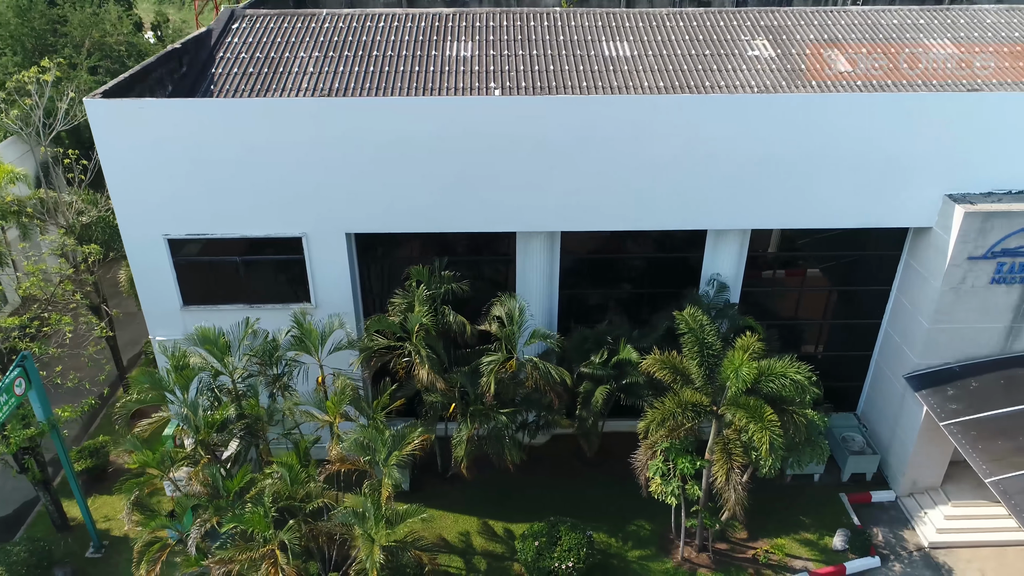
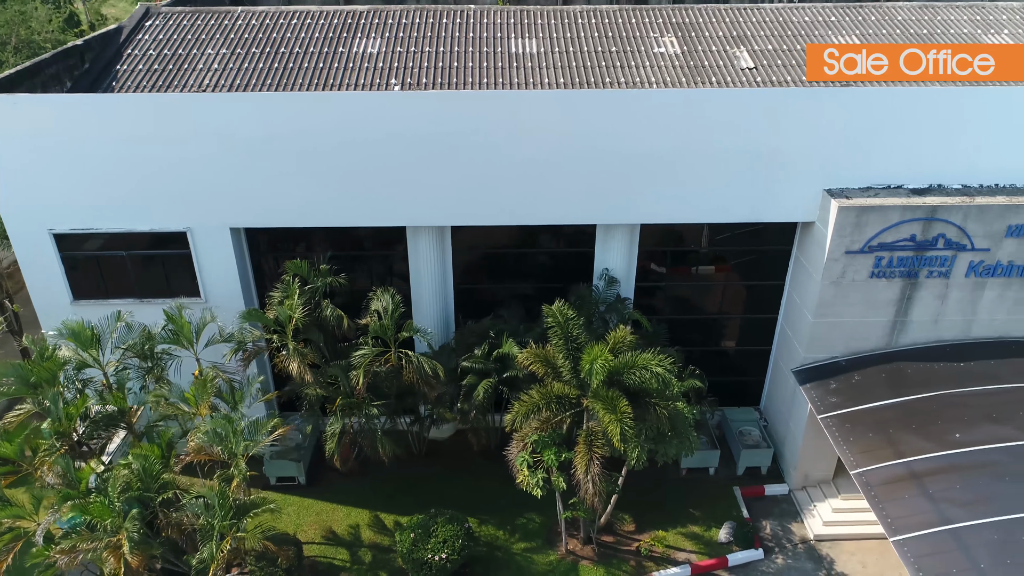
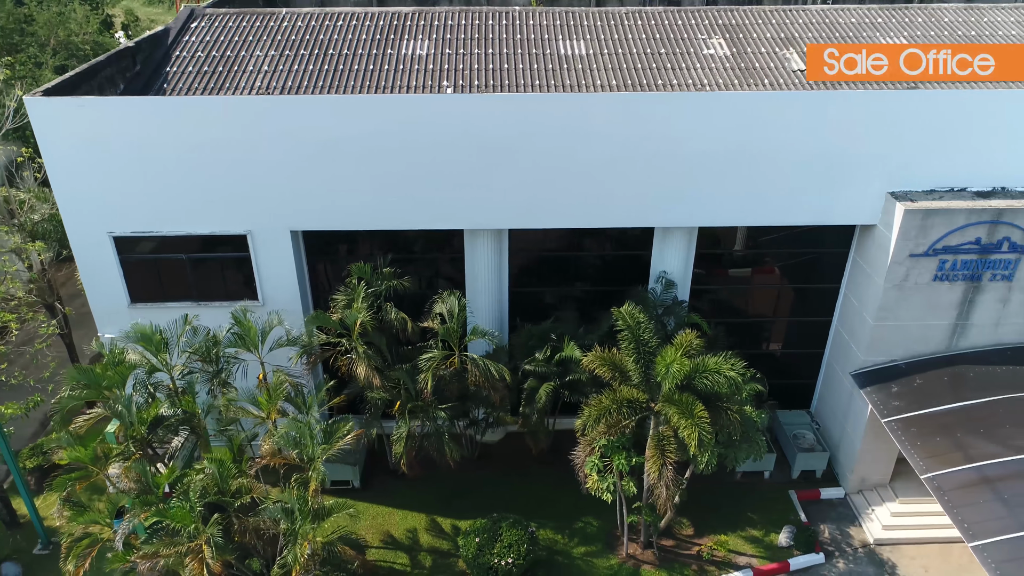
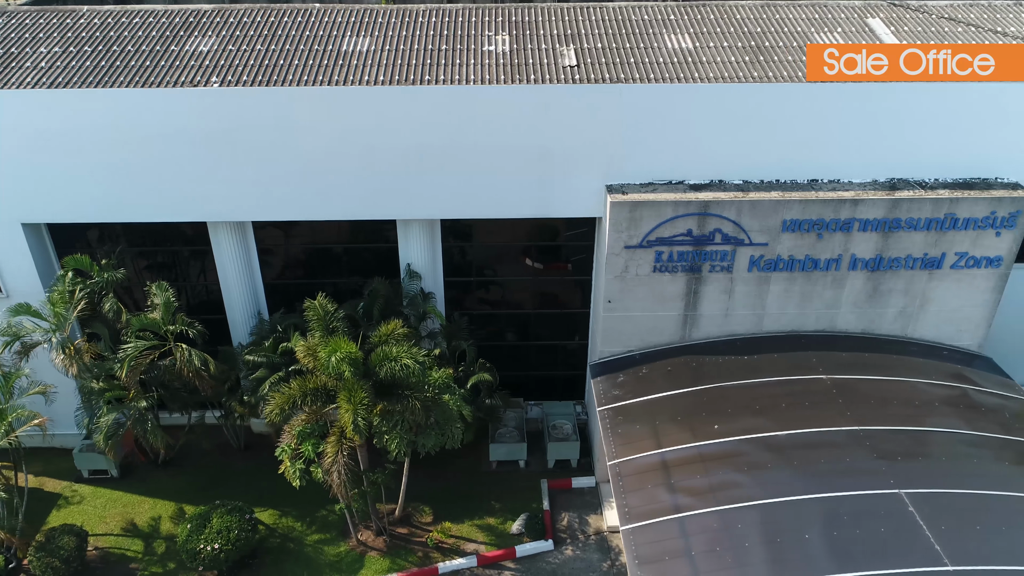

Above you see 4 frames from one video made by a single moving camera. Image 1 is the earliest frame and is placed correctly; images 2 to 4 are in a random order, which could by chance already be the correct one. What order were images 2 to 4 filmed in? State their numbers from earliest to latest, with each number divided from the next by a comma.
3, 2, 4
